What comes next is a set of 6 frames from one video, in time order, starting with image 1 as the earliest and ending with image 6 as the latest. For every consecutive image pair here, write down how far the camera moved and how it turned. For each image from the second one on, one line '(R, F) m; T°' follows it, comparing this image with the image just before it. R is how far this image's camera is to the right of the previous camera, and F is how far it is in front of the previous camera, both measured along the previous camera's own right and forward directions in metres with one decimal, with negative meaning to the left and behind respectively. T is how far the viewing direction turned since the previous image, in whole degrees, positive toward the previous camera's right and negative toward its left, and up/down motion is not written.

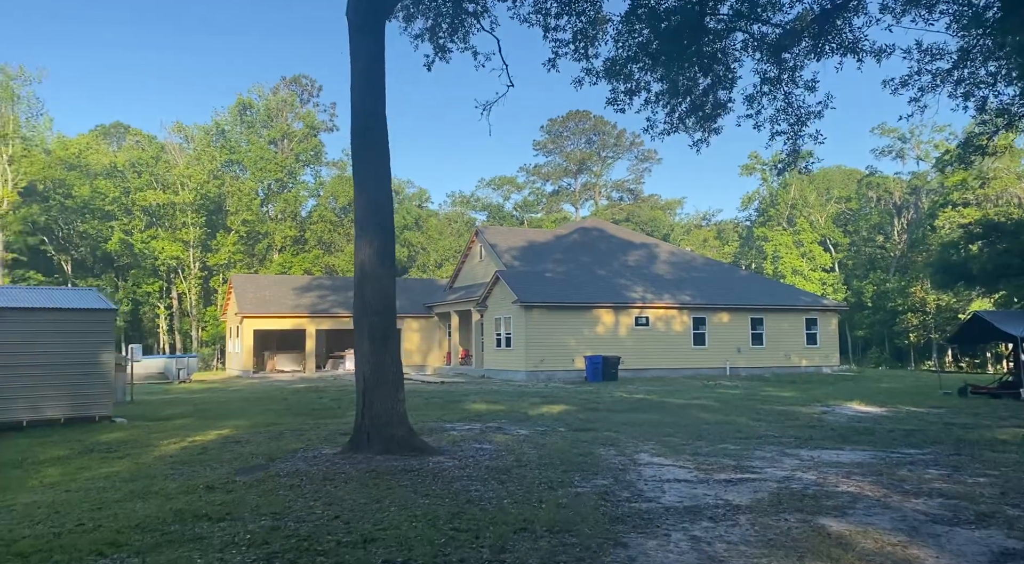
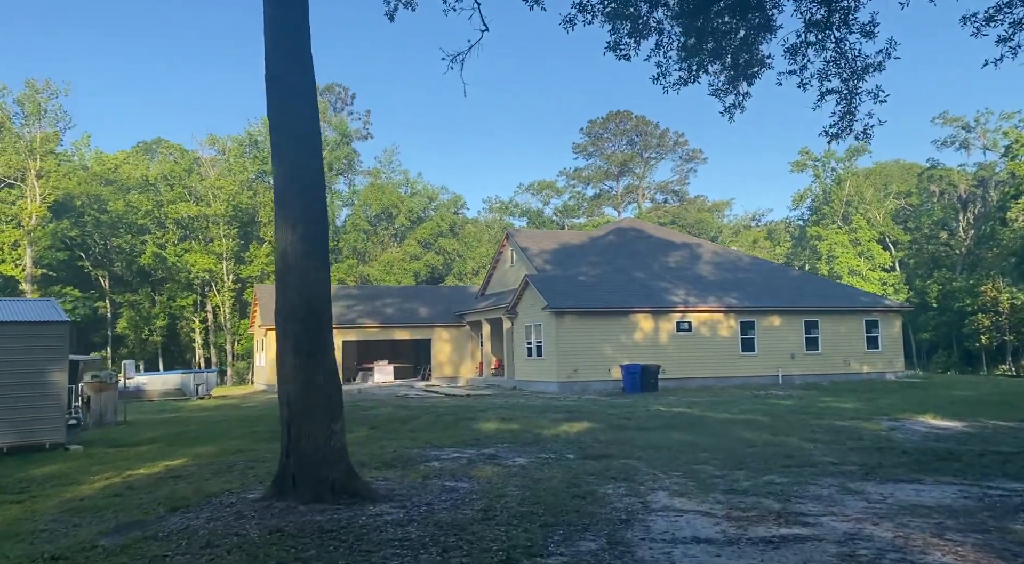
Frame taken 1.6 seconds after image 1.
(+0.6, +1.9) m; -4°
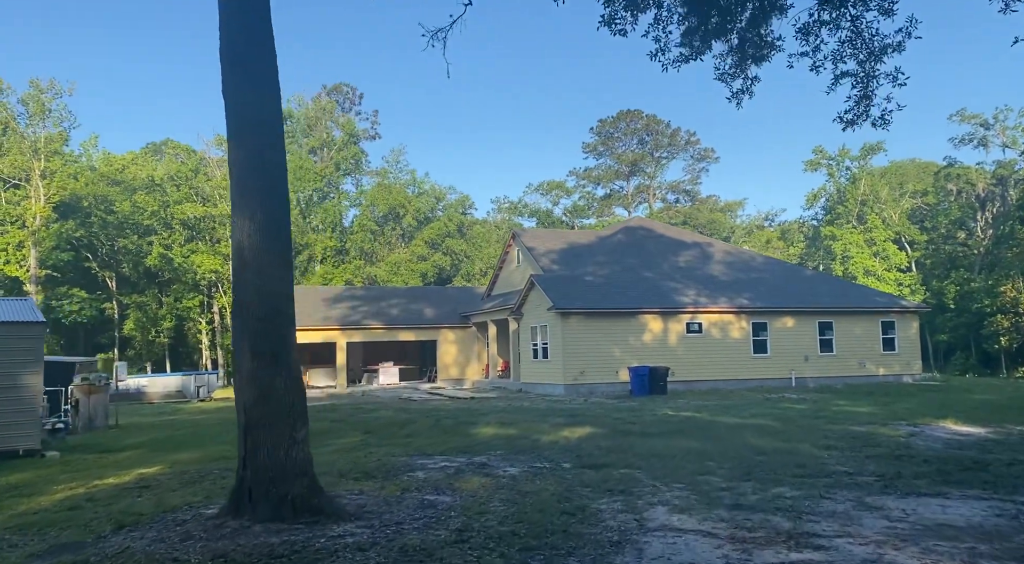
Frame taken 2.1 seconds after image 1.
(+0.2, +0.6) m; -1°
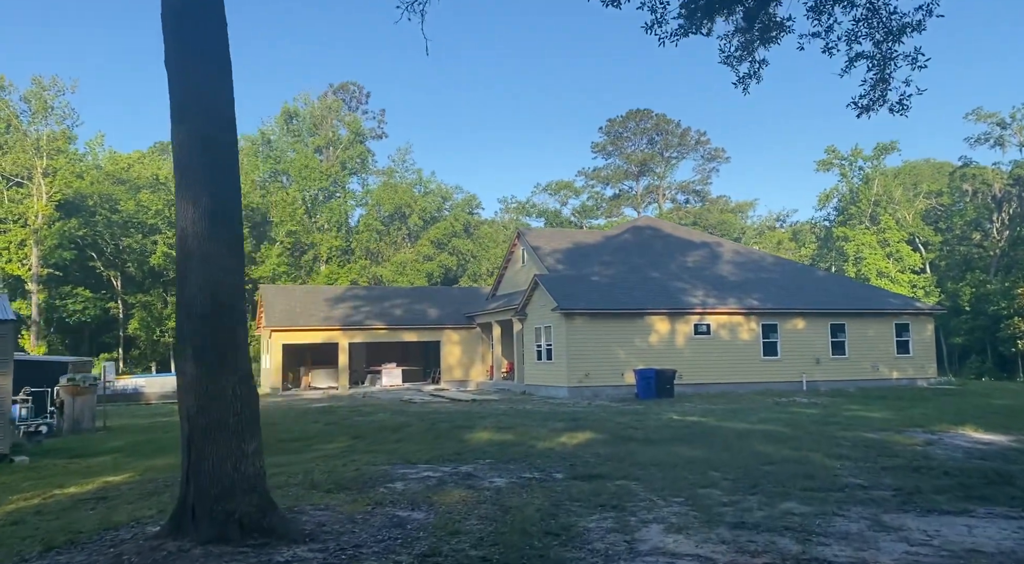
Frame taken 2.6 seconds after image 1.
(+0.2, +0.6) m; -1°
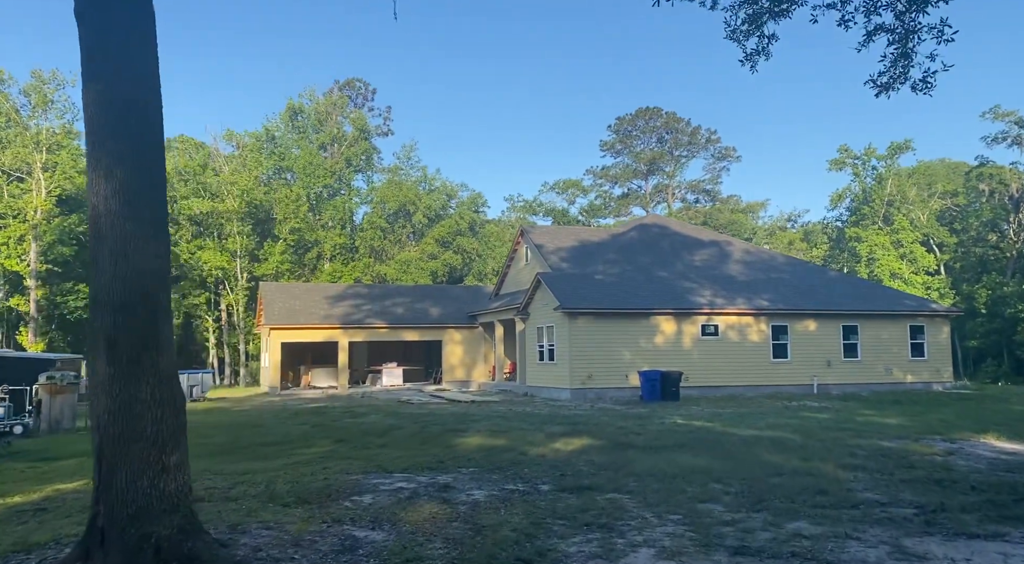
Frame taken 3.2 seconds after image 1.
(+0.2, +0.7) m; -1°
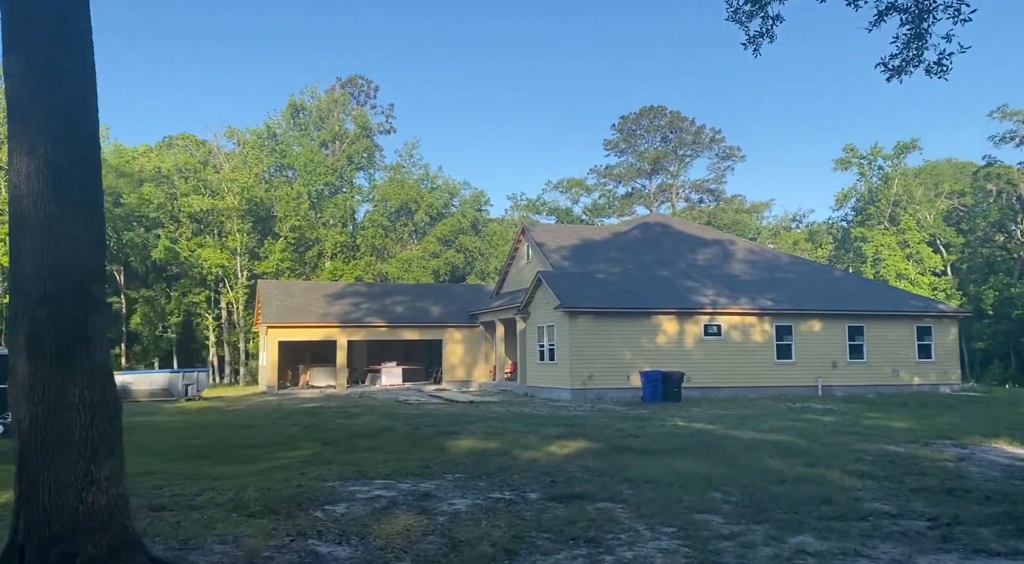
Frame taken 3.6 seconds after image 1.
(+0.2, +0.4) m; 0°
